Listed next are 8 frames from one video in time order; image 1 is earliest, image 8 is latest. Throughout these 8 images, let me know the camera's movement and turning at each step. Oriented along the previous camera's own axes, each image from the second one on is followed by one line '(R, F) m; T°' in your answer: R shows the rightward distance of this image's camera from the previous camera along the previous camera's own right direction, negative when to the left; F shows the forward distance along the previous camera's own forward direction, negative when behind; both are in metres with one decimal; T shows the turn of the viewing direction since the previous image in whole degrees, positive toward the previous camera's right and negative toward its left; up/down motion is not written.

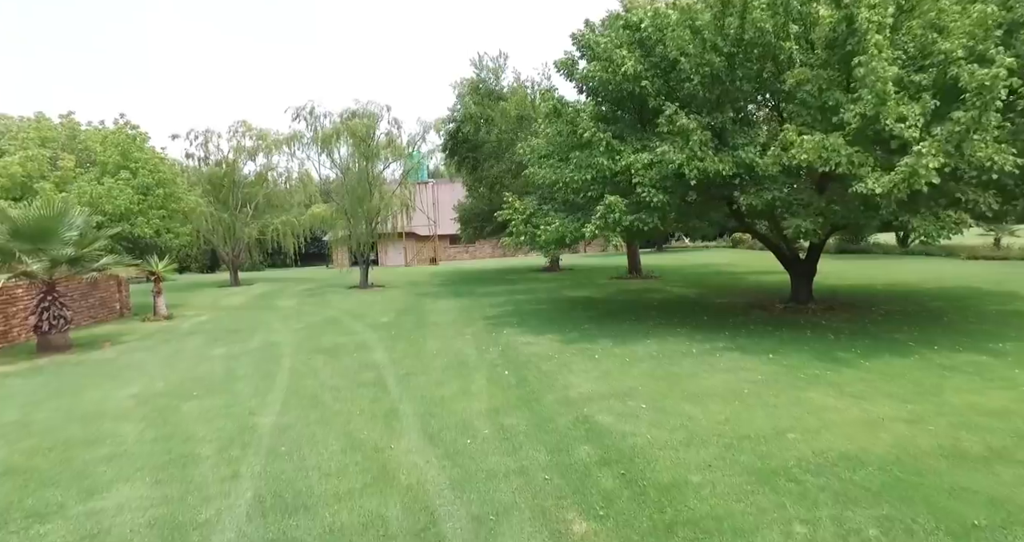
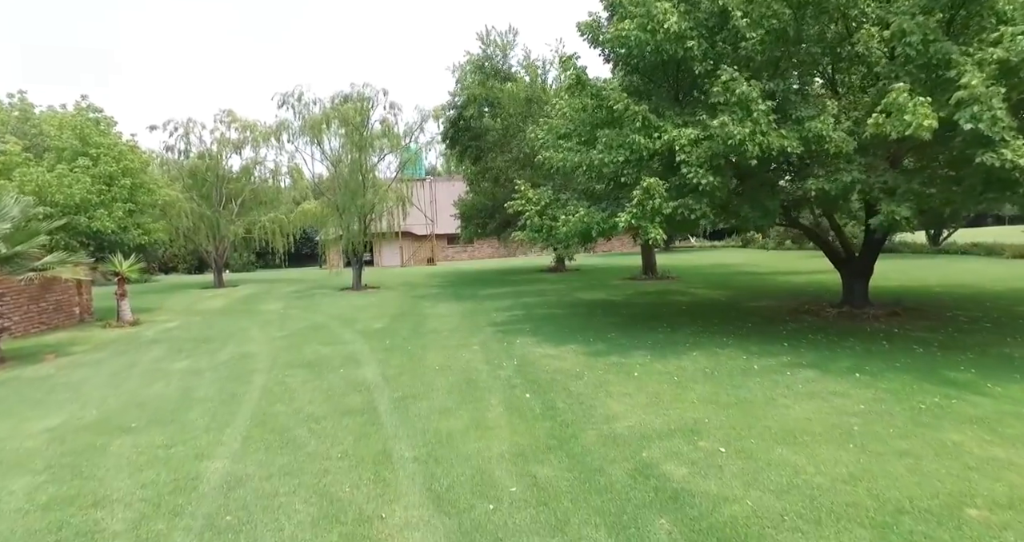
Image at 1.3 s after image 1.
(-0.3, +1.6) m; 0°
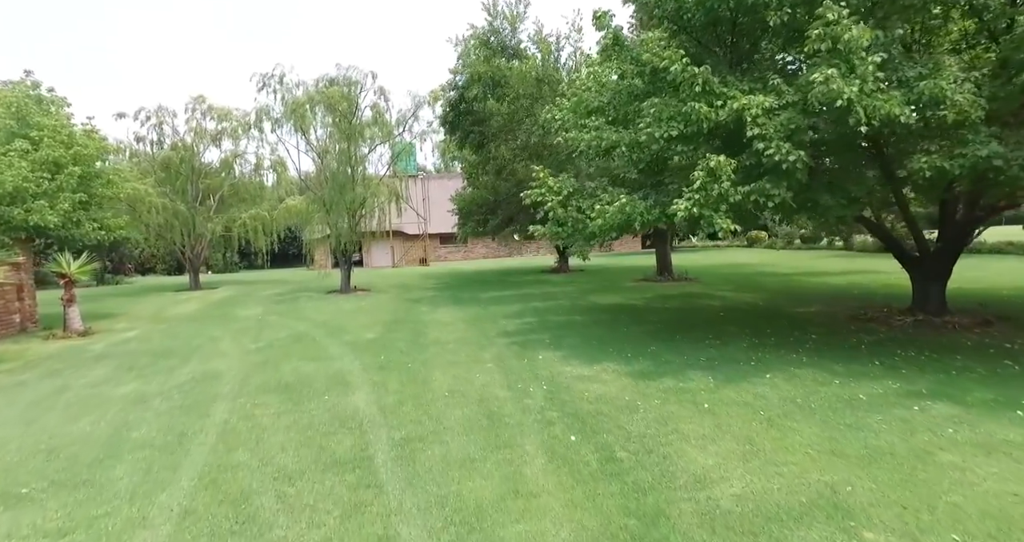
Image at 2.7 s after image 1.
(-0.4, +1.6) m; +1°
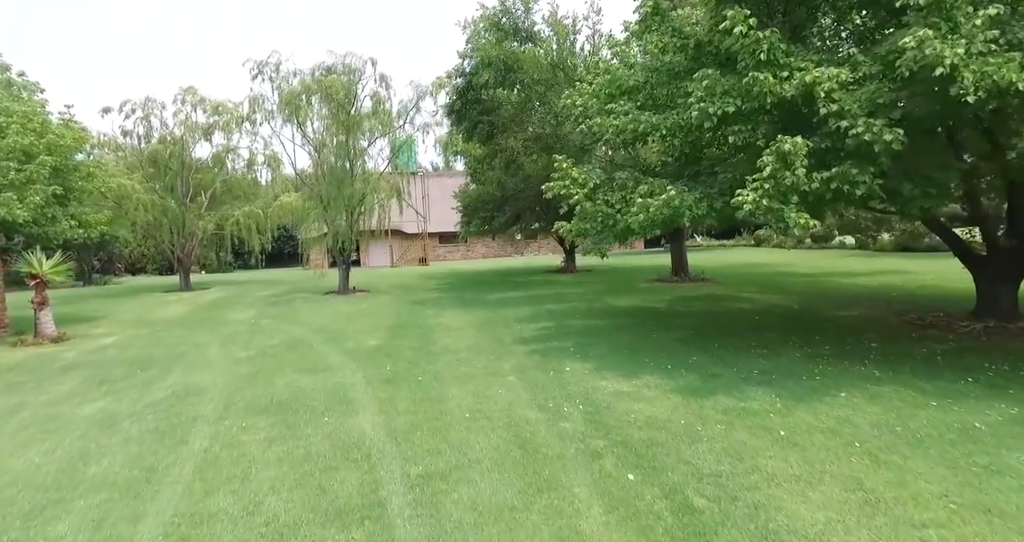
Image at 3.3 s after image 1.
(-0.3, +0.9) m; 0°
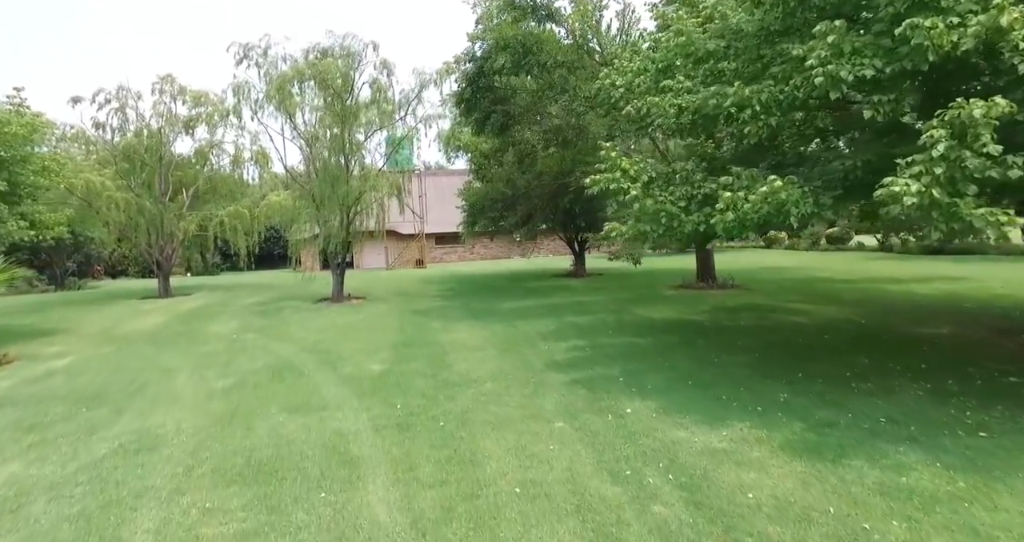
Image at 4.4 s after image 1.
(-0.5, +1.5) m; +1°
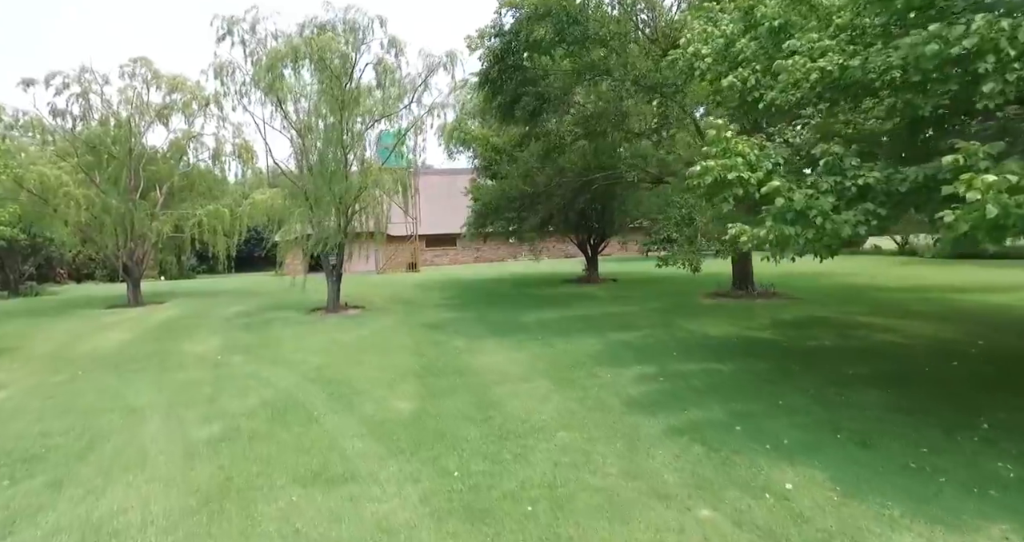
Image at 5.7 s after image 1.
(-0.9, +1.7) m; +2°
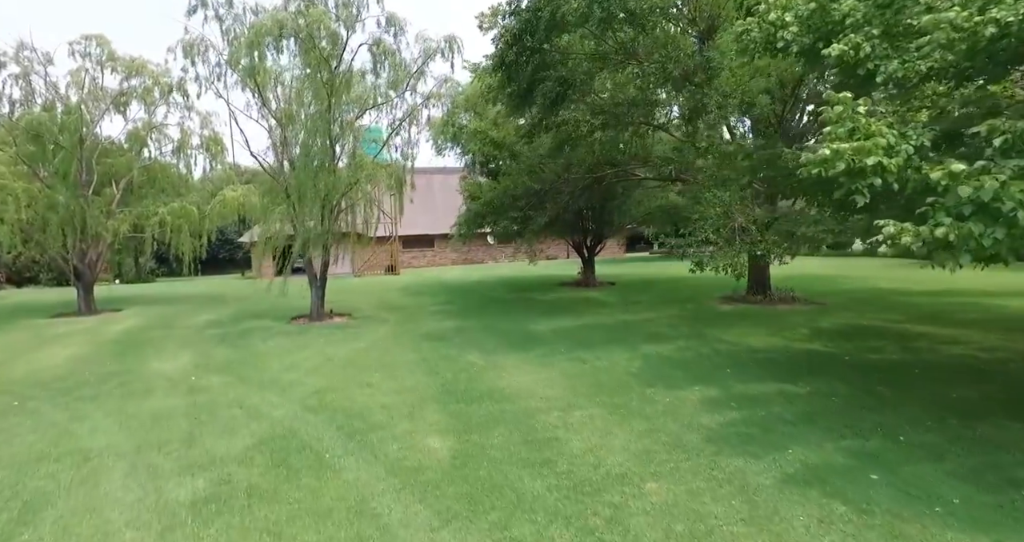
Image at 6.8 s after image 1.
(-0.8, +1.2) m; +3°
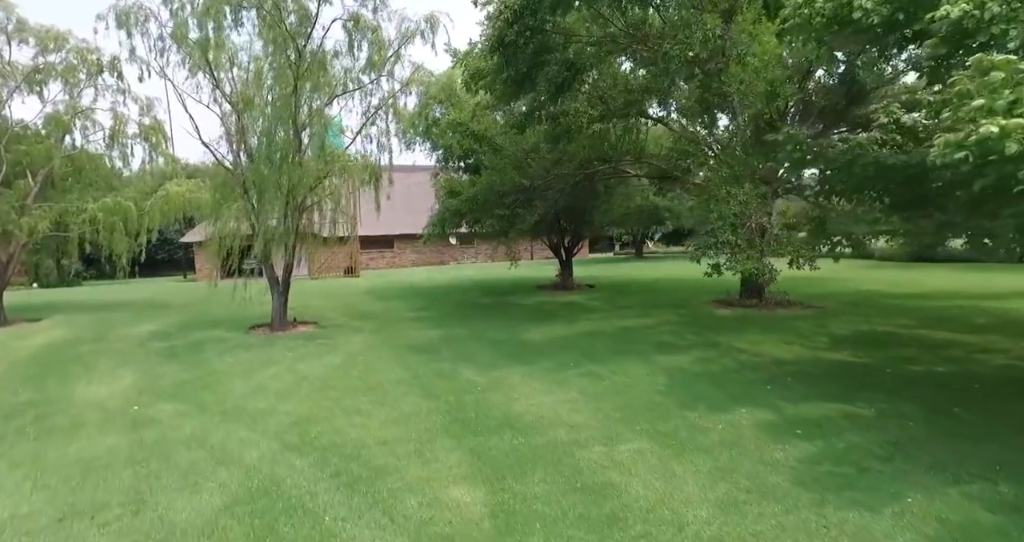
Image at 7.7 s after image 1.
(-0.7, +1.1) m; +5°
